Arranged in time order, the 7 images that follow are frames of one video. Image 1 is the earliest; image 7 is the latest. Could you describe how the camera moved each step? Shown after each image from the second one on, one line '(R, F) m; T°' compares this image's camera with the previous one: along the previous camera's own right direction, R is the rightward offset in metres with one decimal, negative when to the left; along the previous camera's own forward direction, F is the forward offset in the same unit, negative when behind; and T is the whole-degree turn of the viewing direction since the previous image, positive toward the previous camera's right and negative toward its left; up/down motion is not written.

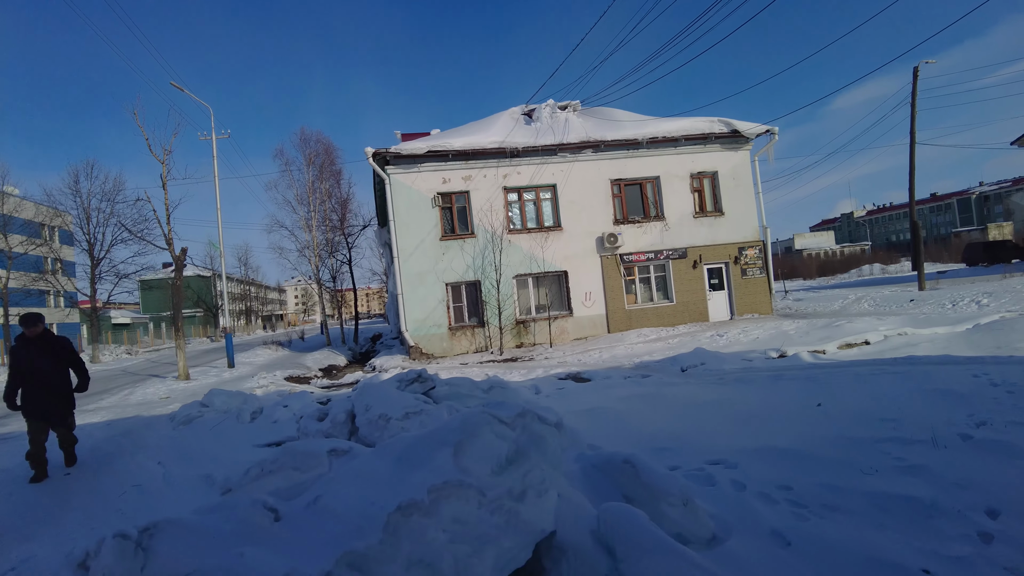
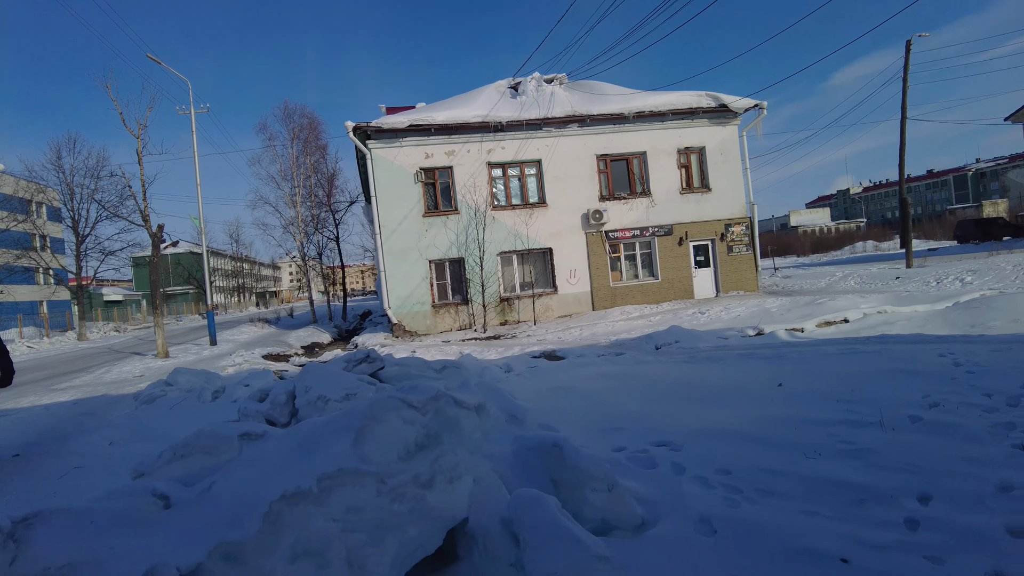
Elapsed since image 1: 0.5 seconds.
(+0.5, +0.2) m; 0°
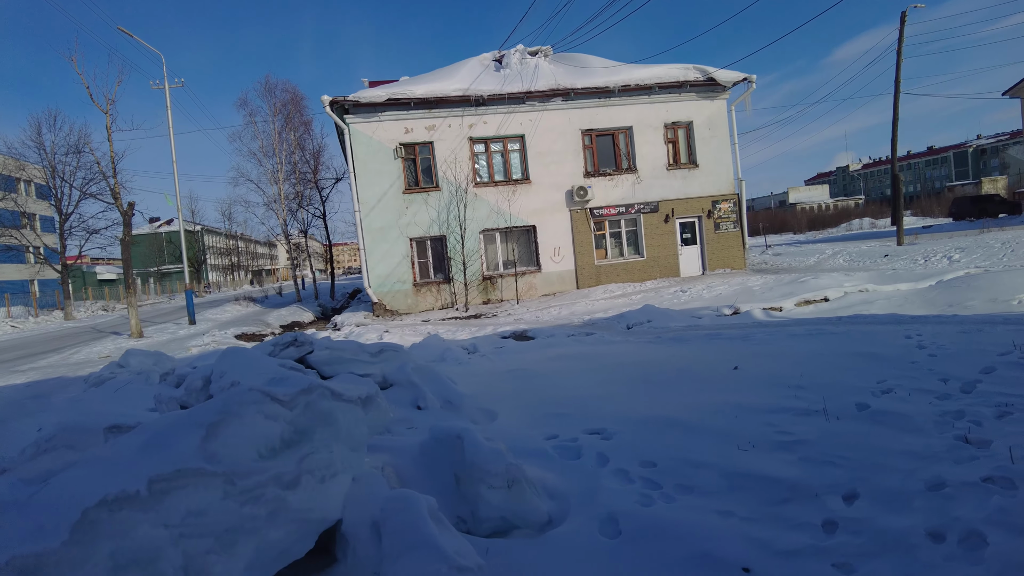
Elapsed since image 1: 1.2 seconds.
(+0.6, +0.3) m; 0°
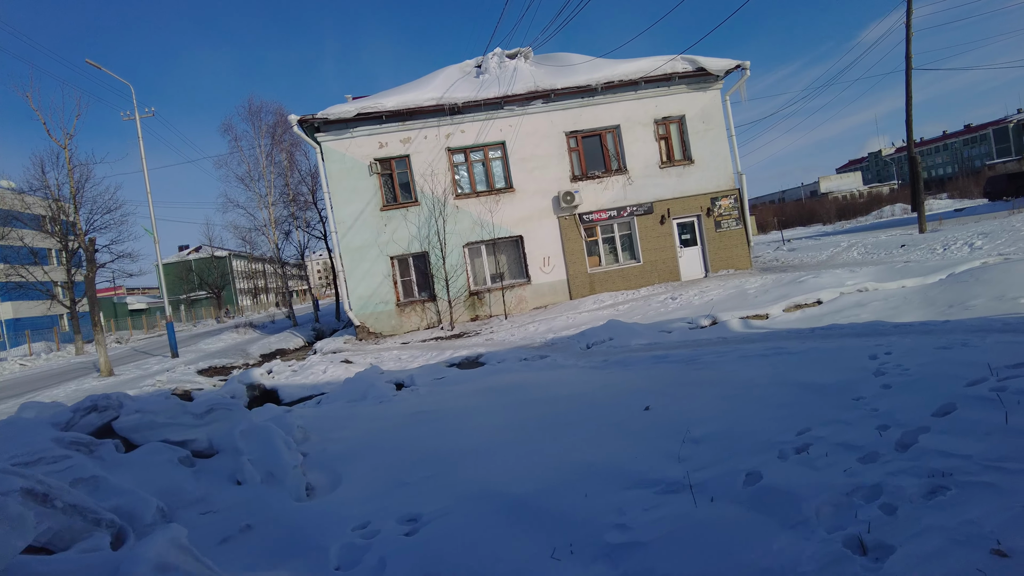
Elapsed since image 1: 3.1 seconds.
(+1.5, +0.9) m; -3°
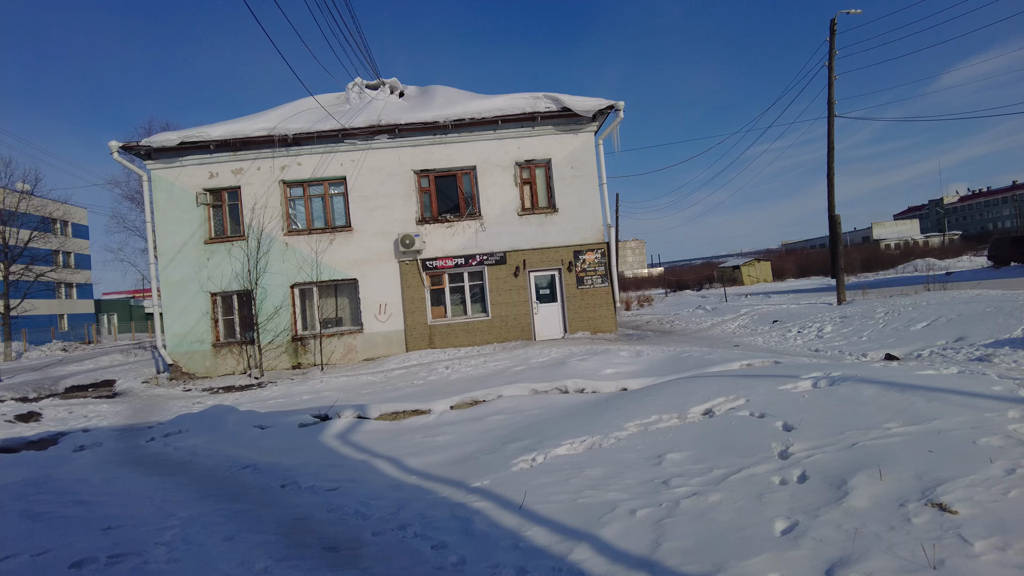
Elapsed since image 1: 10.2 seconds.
(+6.9, +1.9) m; -4°
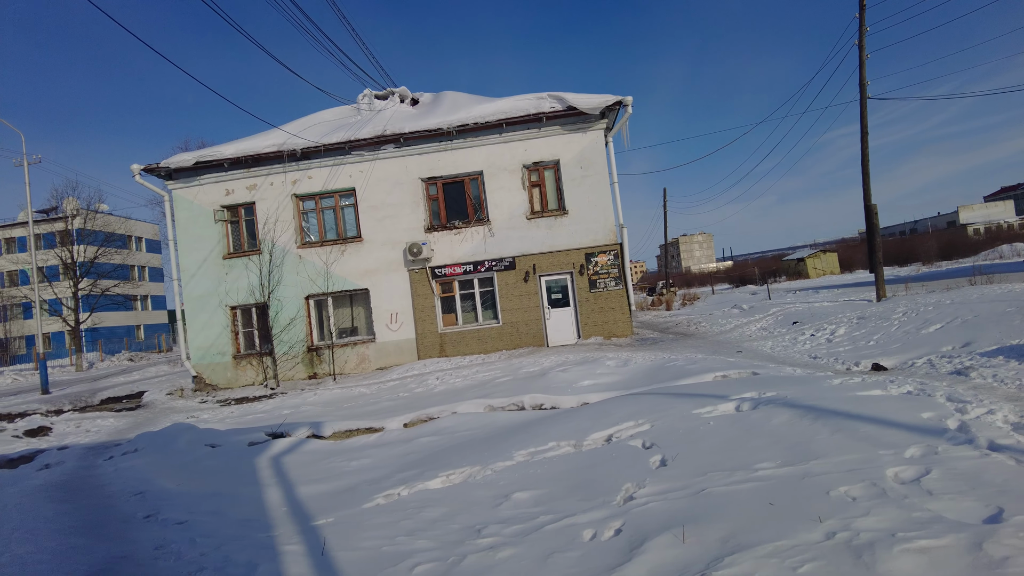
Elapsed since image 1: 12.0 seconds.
(+1.5, +0.3) m; -6°
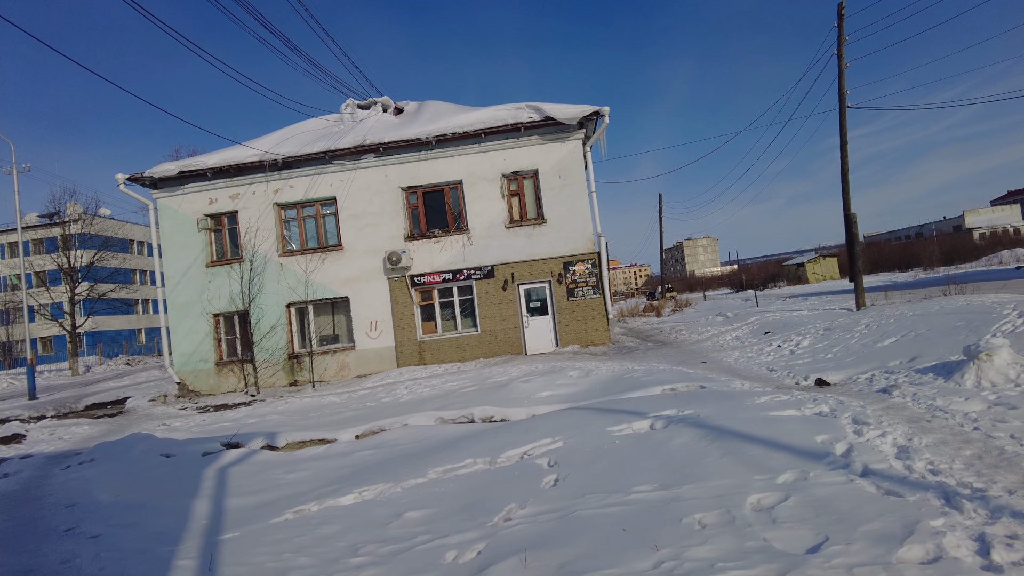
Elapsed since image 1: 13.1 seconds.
(+0.8, -0.1) m; 0°
